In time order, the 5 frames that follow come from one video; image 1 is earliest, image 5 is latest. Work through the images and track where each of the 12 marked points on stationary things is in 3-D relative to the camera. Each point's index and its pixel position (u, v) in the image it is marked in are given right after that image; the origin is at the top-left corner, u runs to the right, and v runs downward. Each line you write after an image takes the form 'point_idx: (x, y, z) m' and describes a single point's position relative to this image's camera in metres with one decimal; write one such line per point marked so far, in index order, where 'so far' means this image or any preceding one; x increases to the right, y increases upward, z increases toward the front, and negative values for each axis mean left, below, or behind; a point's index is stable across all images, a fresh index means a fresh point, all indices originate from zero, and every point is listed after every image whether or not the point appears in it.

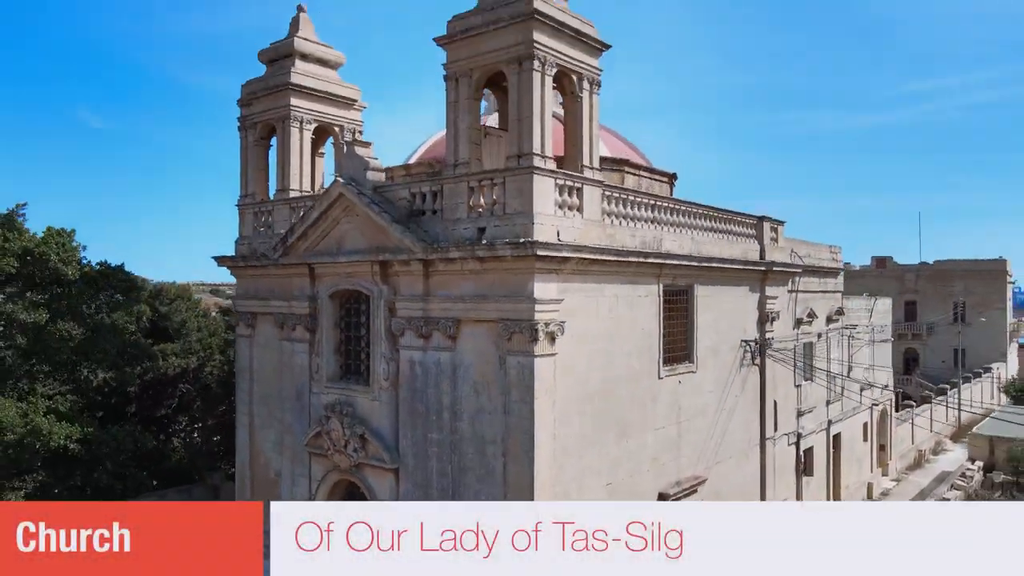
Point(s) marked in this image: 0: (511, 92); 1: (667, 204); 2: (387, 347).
0: (0.0, +1.6, +5.5) m
1: (+1.5, +0.8, +6.9) m
2: (-1.1, -0.5, +6.2) m
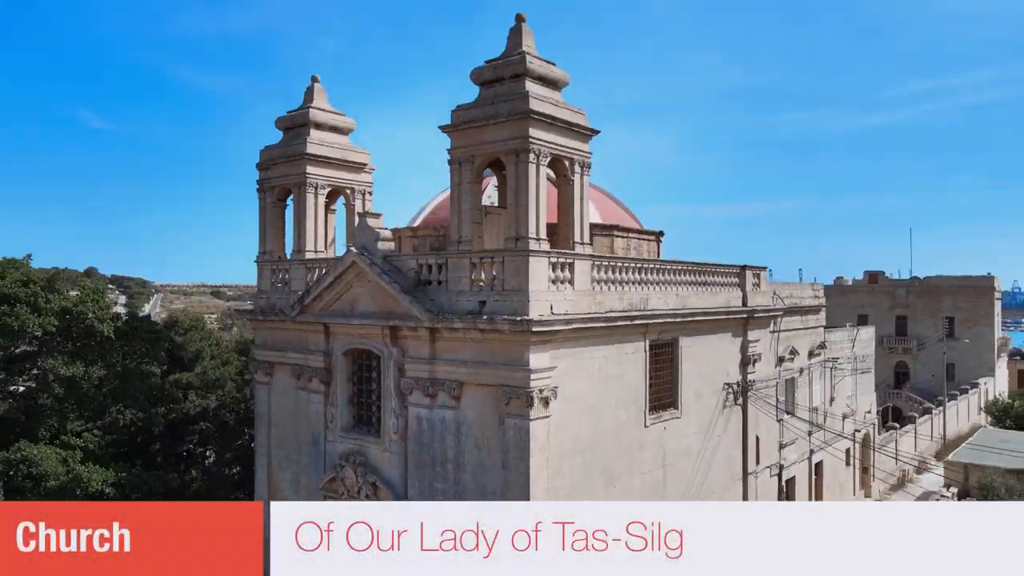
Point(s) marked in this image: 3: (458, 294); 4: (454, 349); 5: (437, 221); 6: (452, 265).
0: (0.0, +1.0, +6.2) m
1: (+1.5, +0.2, +7.5) m
2: (-1.1, -1.1, +6.8) m
3: (-0.5, -0.1, +6.3) m
4: (-0.5, -0.5, +6.3) m
5: (-0.8, +0.8, +7.9) m
6: (-0.6, +0.2, +6.3) m
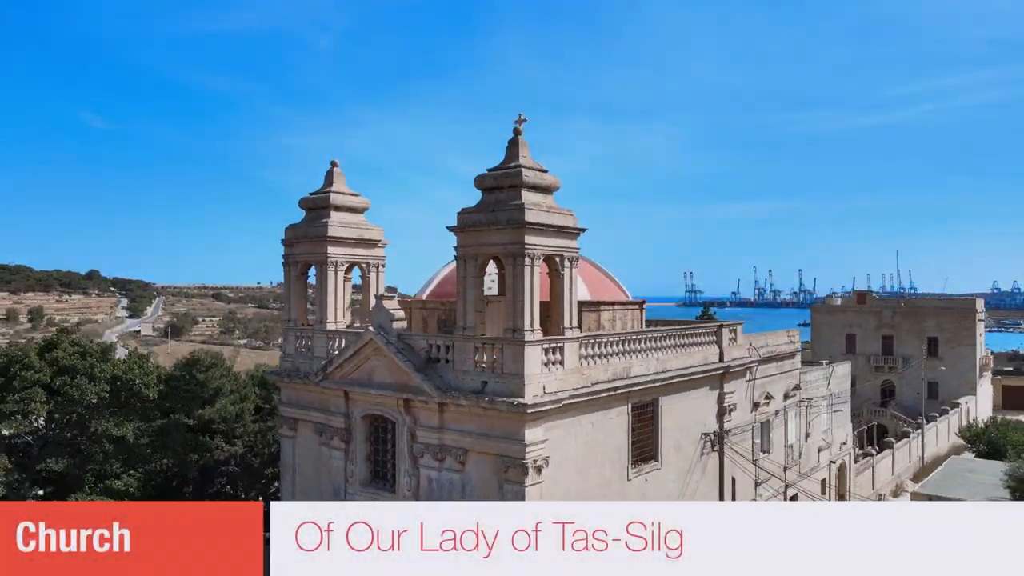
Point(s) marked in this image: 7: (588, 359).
0: (0.0, +0.1, +7.1) m
1: (+1.5, -0.6, +8.5) m
2: (-1.2, -1.9, +7.8) m
3: (-0.5, -0.9, +7.3) m
4: (-0.6, -1.4, +7.3) m
5: (-0.9, -0.1, +8.8) m
6: (-0.6, -0.7, +7.3) m
7: (+0.9, -0.8, +7.7) m
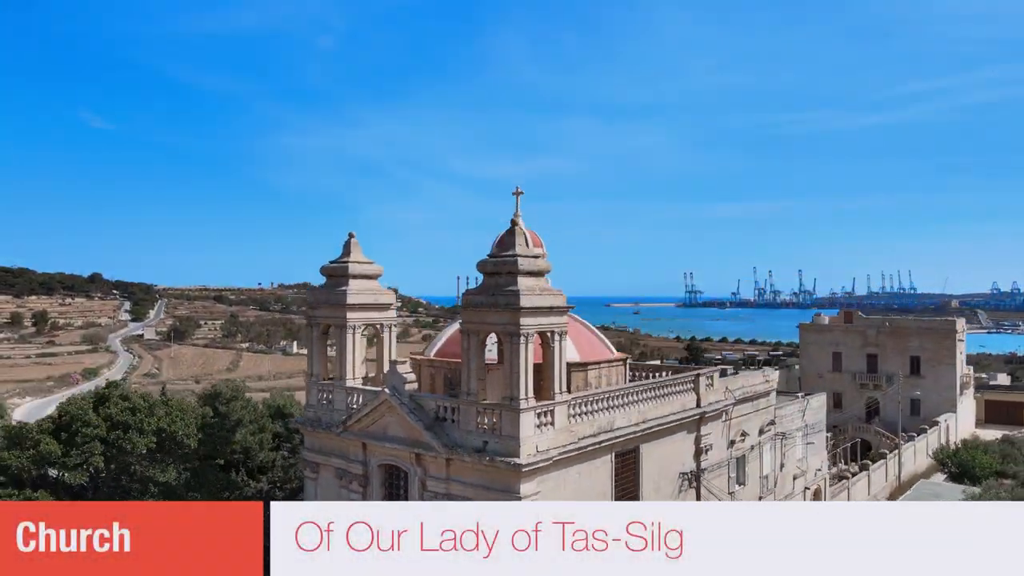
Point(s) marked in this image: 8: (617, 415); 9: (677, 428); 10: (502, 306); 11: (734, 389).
0: (0.0, -0.8, +8.3) m
1: (+1.5, -1.5, +9.6) m
2: (-1.2, -2.8, +8.9) m
3: (-0.5, -1.8, +8.4) m
4: (-0.6, -2.3, +8.4) m
5: (-0.9, -1.0, +10.0) m
6: (-0.6, -1.5, +8.4) m
7: (+0.8, -1.7, +8.9) m
8: (+1.5, -1.8, +9.6) m
9: (+2.6, -2.2, +10.8) m
10: (-0.1, -0.2, +8.2) m
11: (+4.0, -1.8, +12.5) m
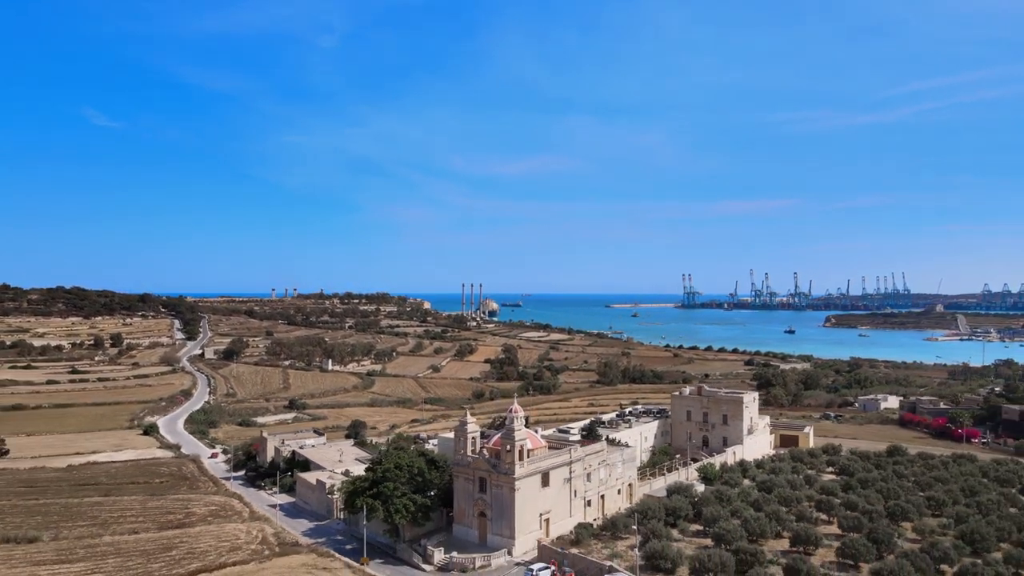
0: (0.0, -7.9, +33.7) m
1: (+1.5, -8.6, +35.1) m
2: (-1.1, -9.9, +34.4) m
3: (-0.5, -8.9, +33.9) m
4: (-0.5, -9.4, +33.9) m
5: (-0.8, -8.1, +35.4) m
6: (-0.5, -8.7, +33.9) m
7: (+0.9, -8.8, +34.3) m
8: (+1.5, -8.9, +35.0) m
9: (+2.7, -9.3, +36.3) m
10: (-0.1, -7.3, +33.6) m
11: (+4.1, -8.9, +37.9) m
